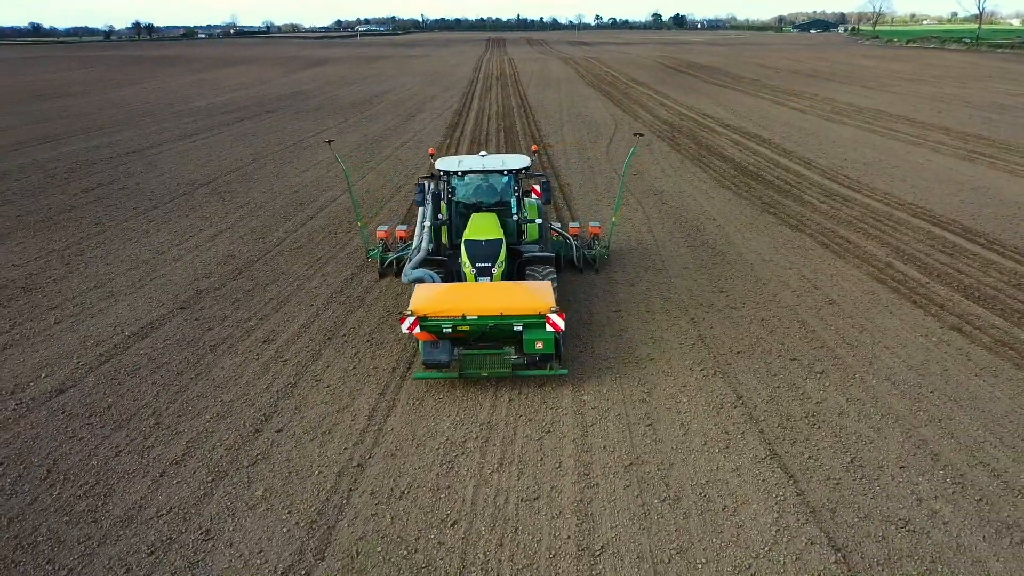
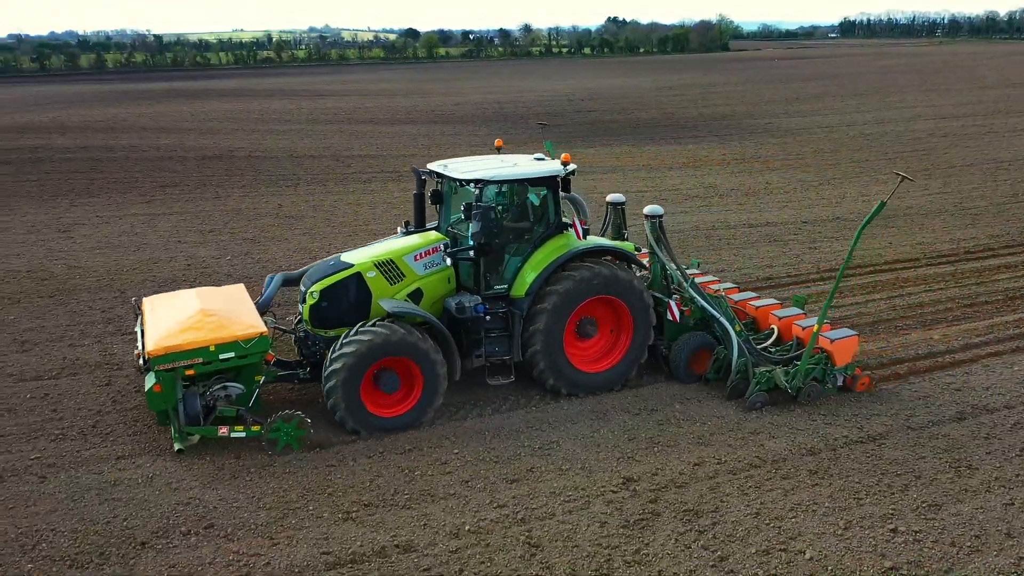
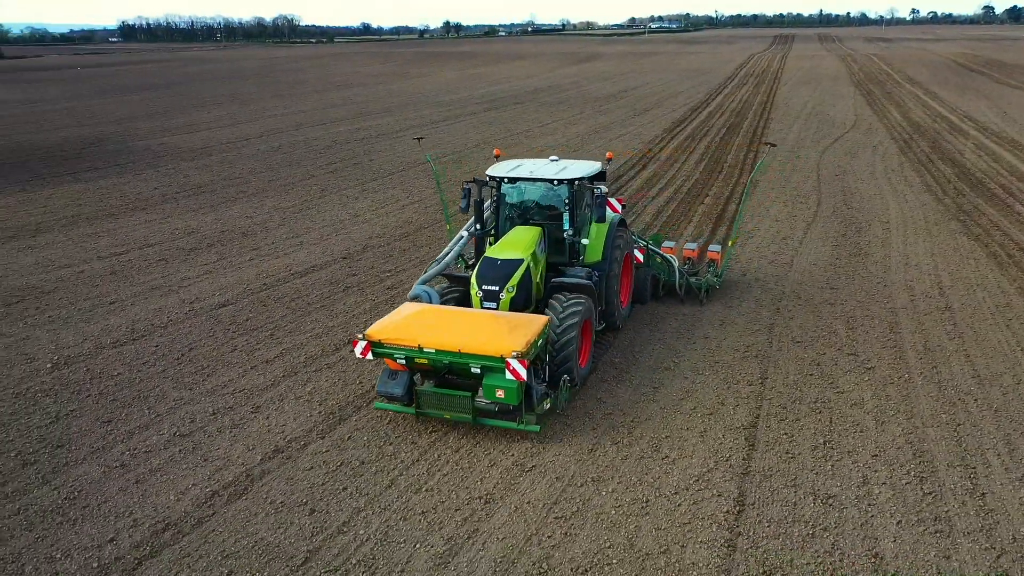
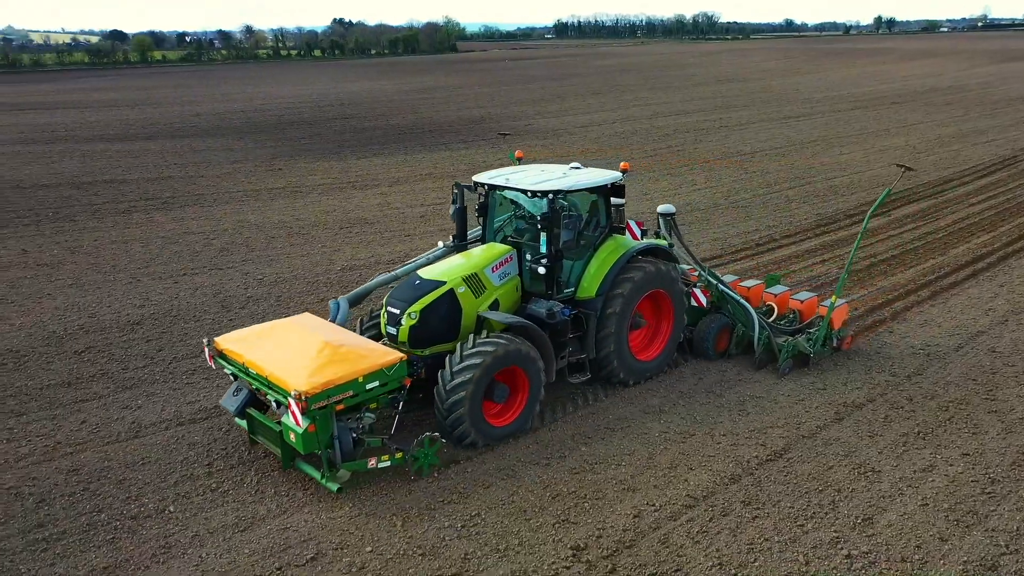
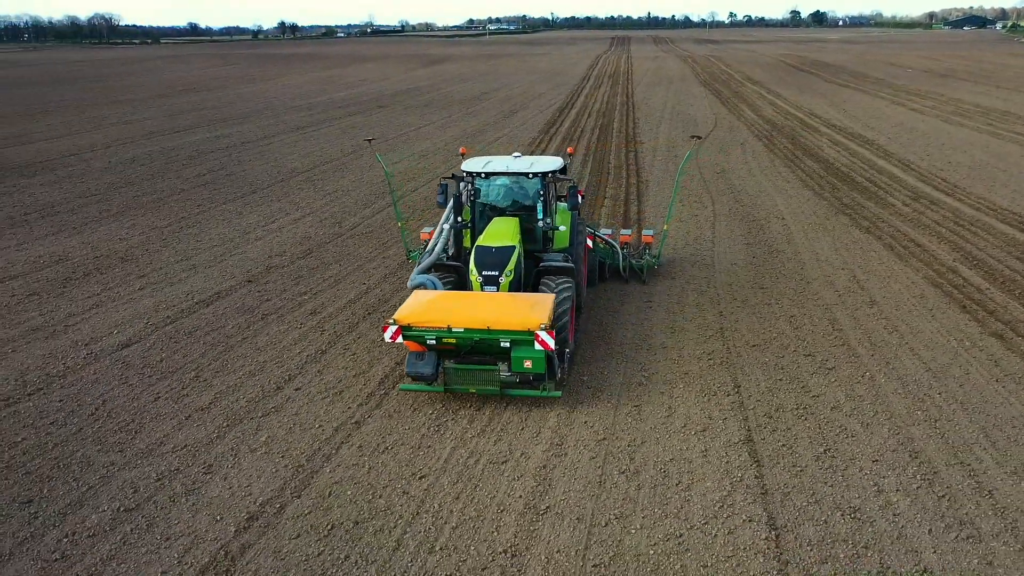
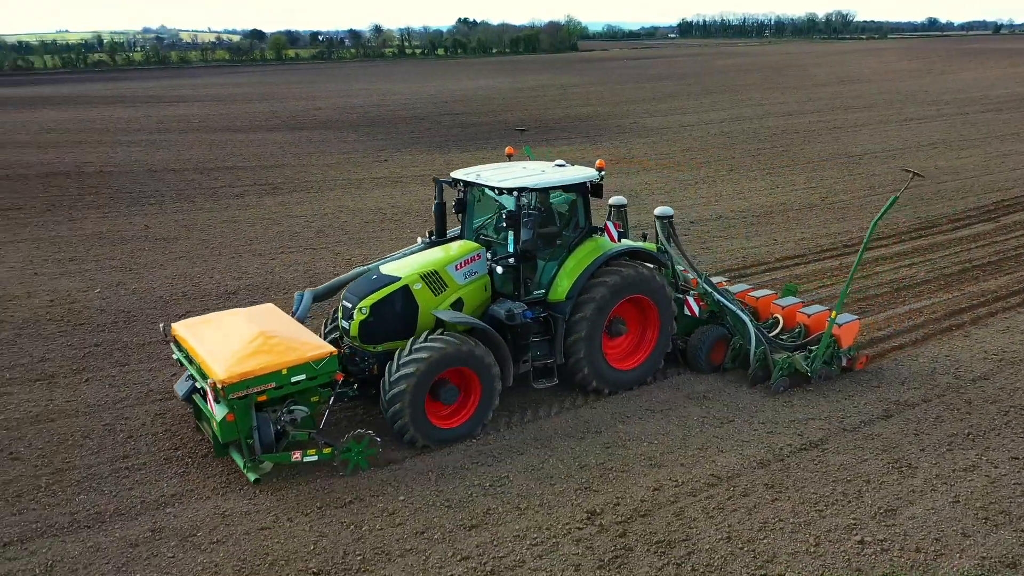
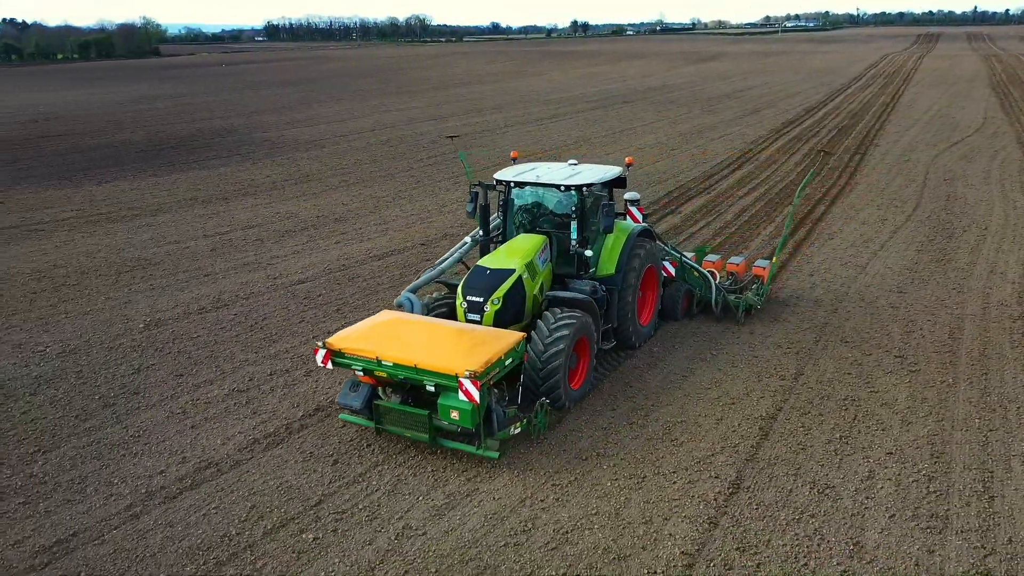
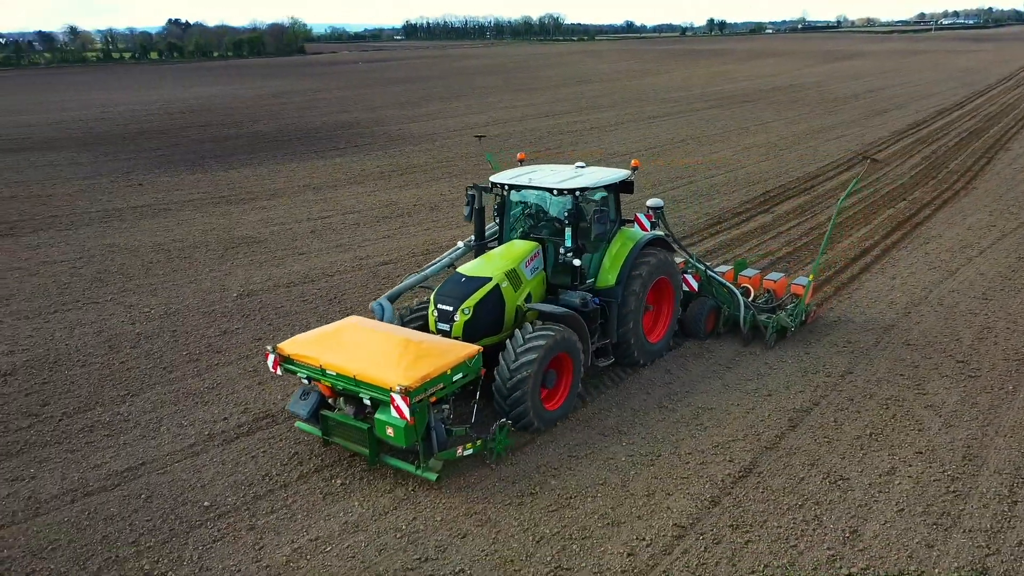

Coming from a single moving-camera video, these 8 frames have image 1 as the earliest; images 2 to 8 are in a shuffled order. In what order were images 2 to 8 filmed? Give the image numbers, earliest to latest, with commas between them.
5, 3, 7, 8, 4, 6, 2
